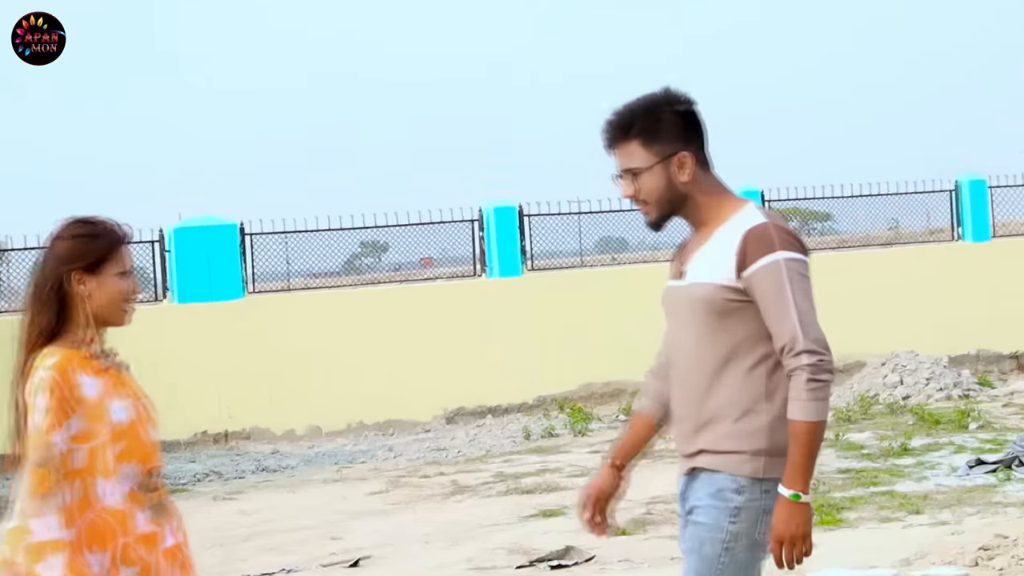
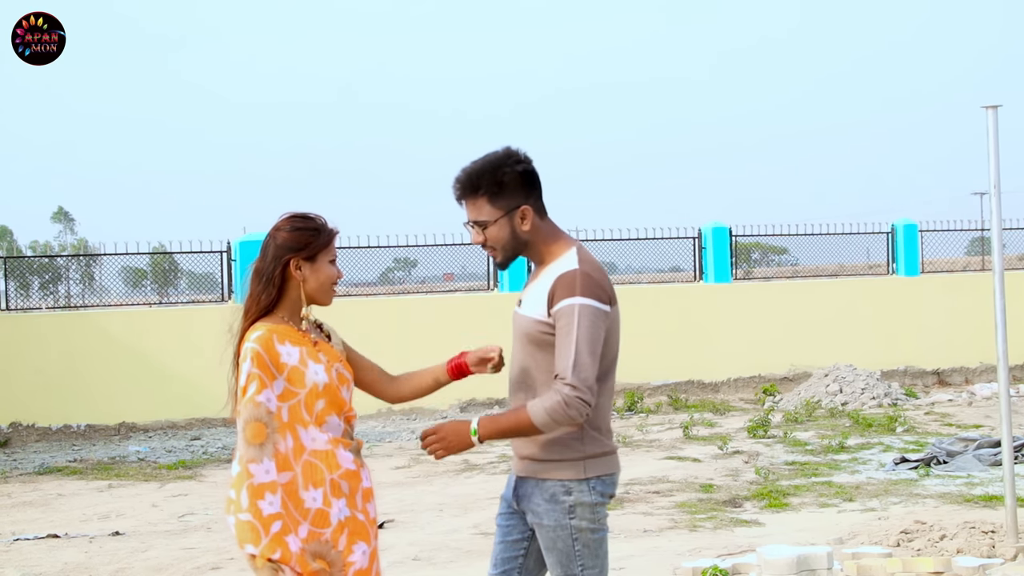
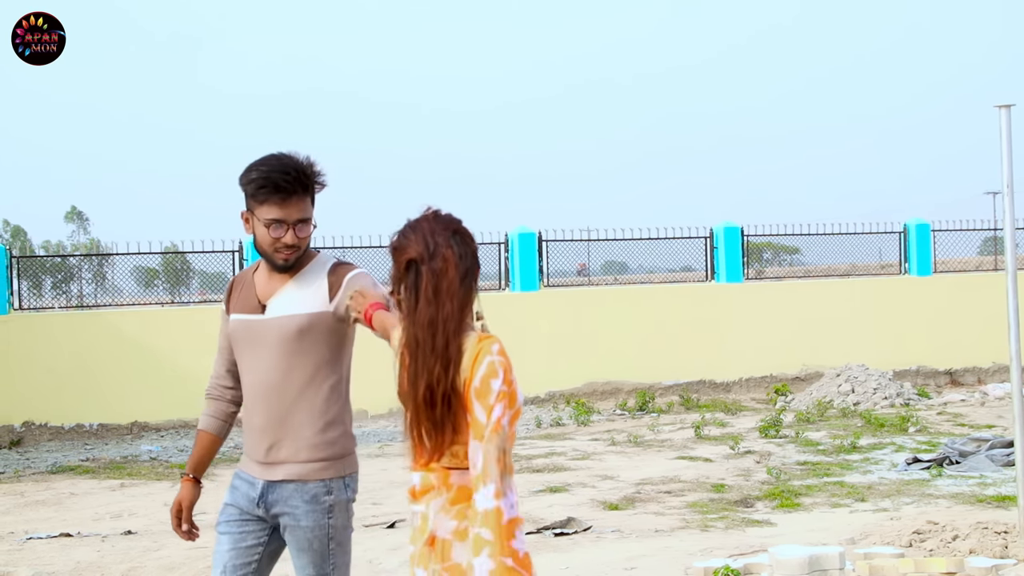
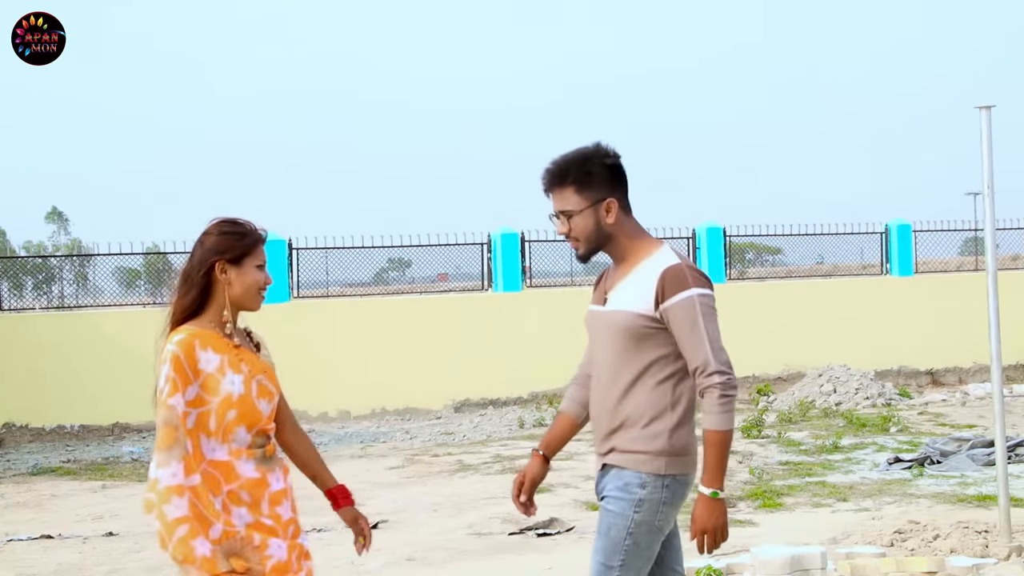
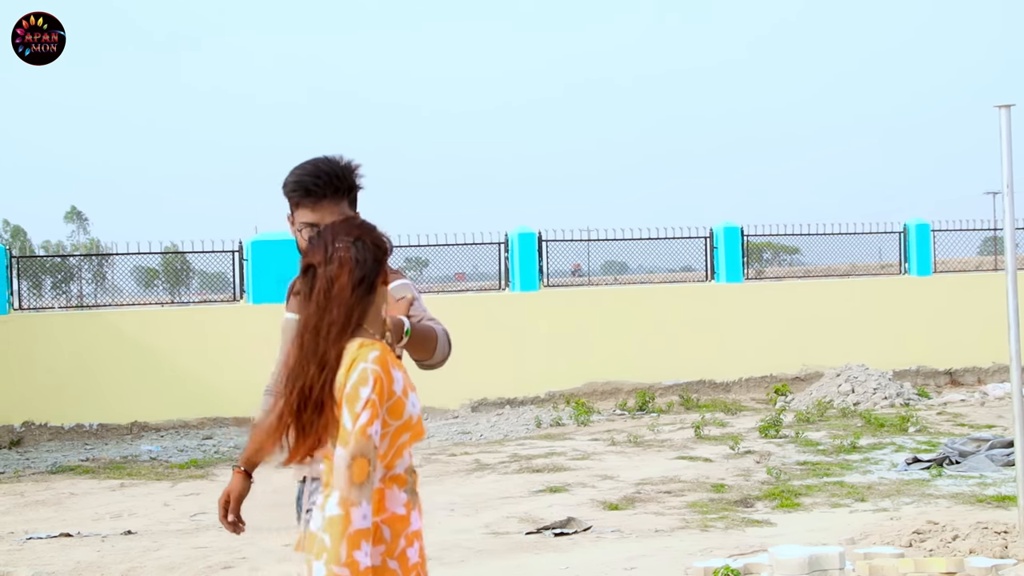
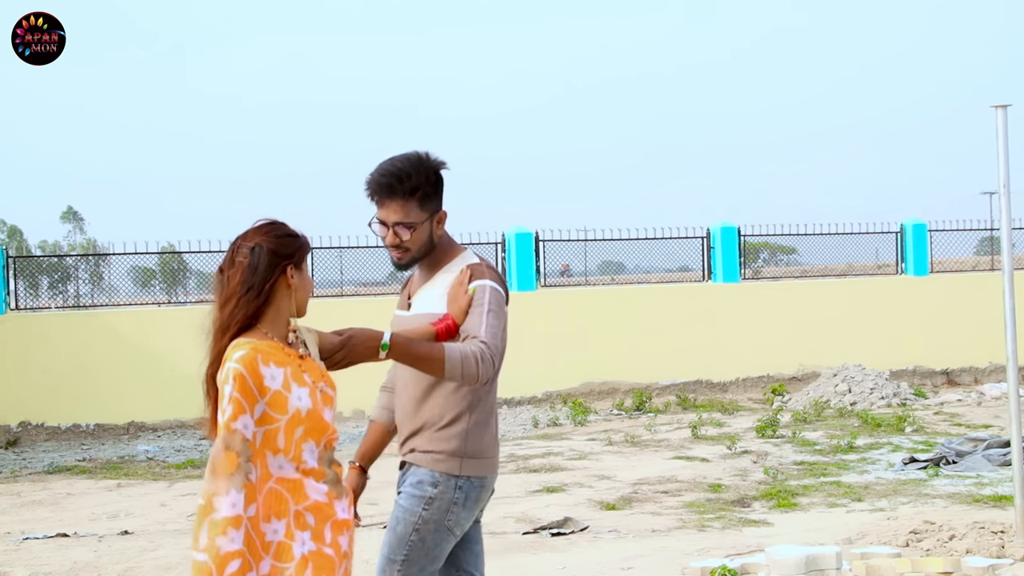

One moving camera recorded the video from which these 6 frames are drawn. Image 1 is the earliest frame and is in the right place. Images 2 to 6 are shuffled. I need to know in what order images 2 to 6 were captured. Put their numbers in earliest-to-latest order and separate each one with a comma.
4, 2, 6, 5, 3
